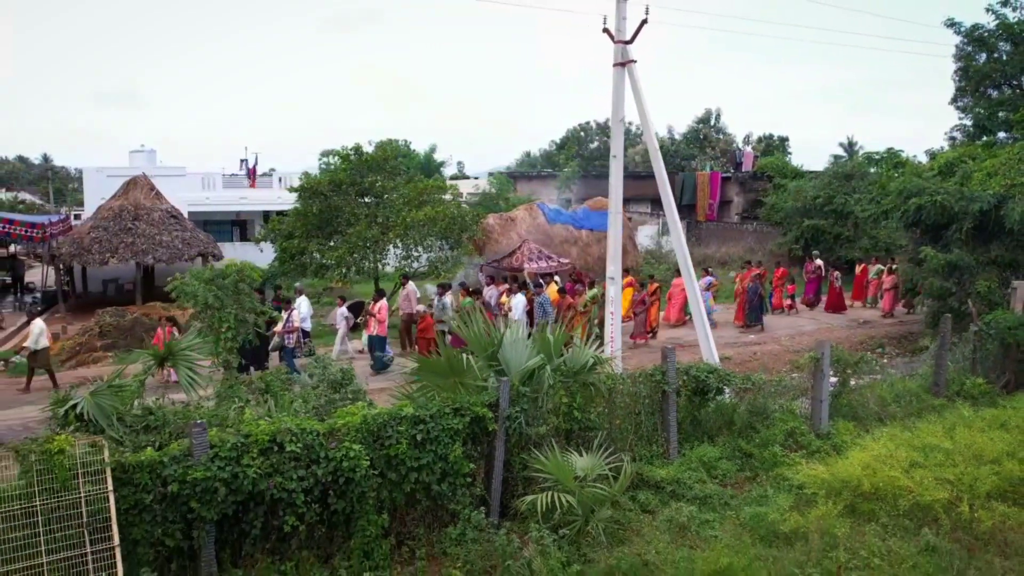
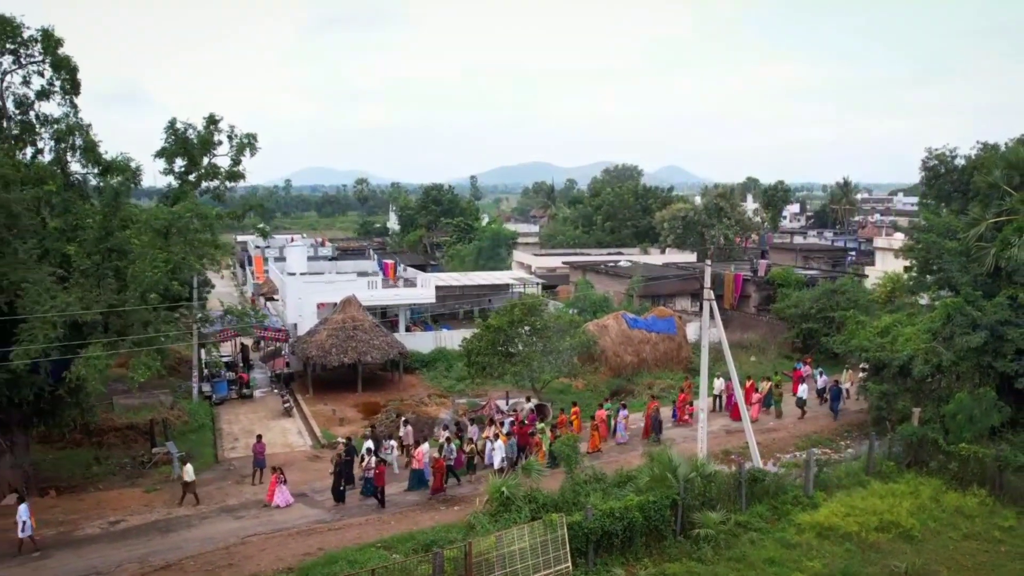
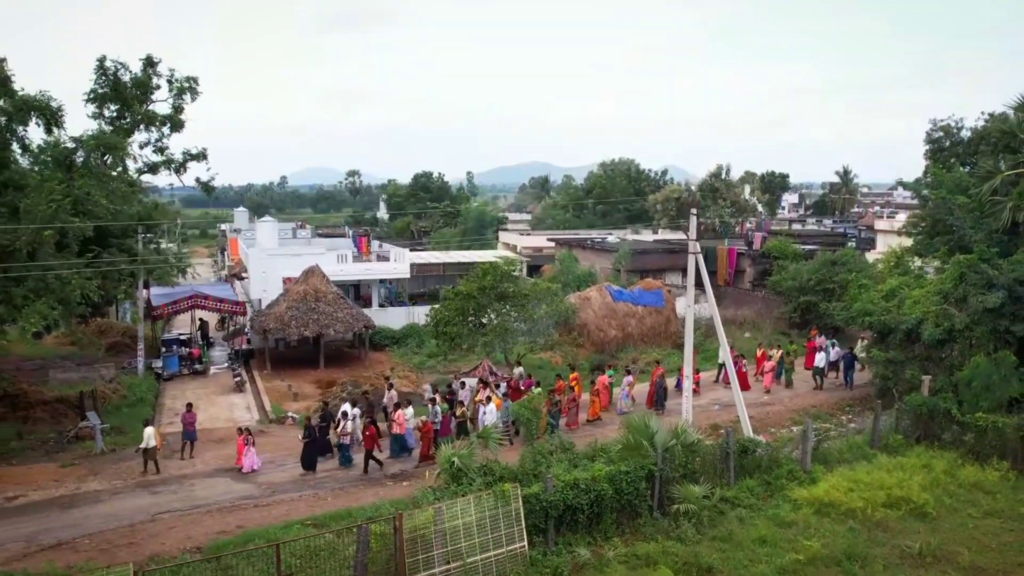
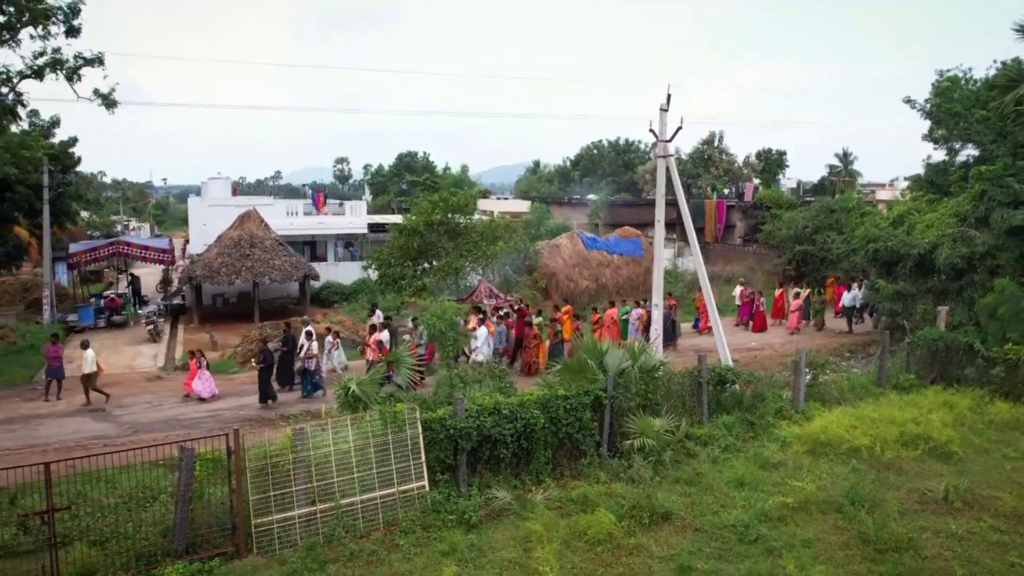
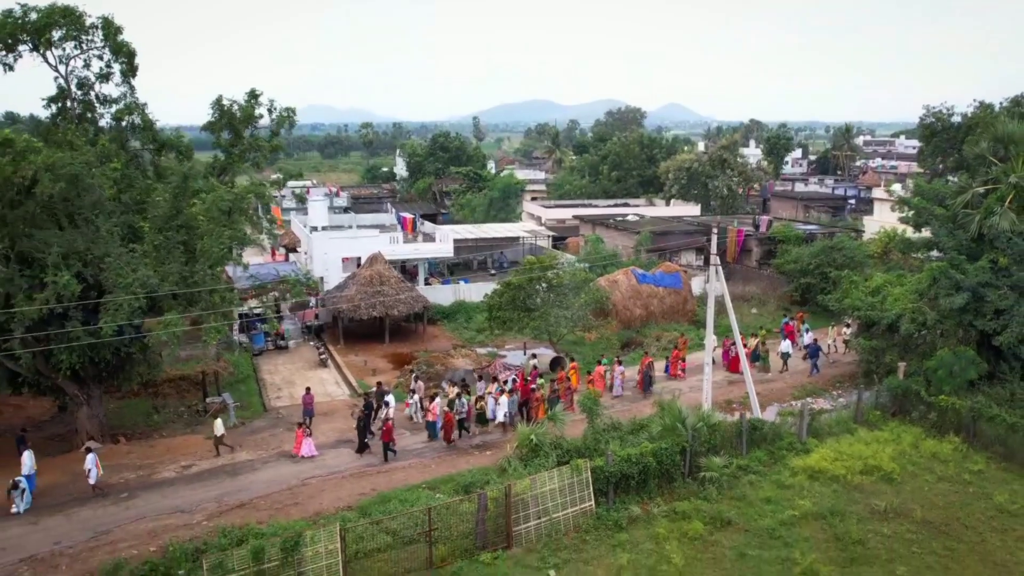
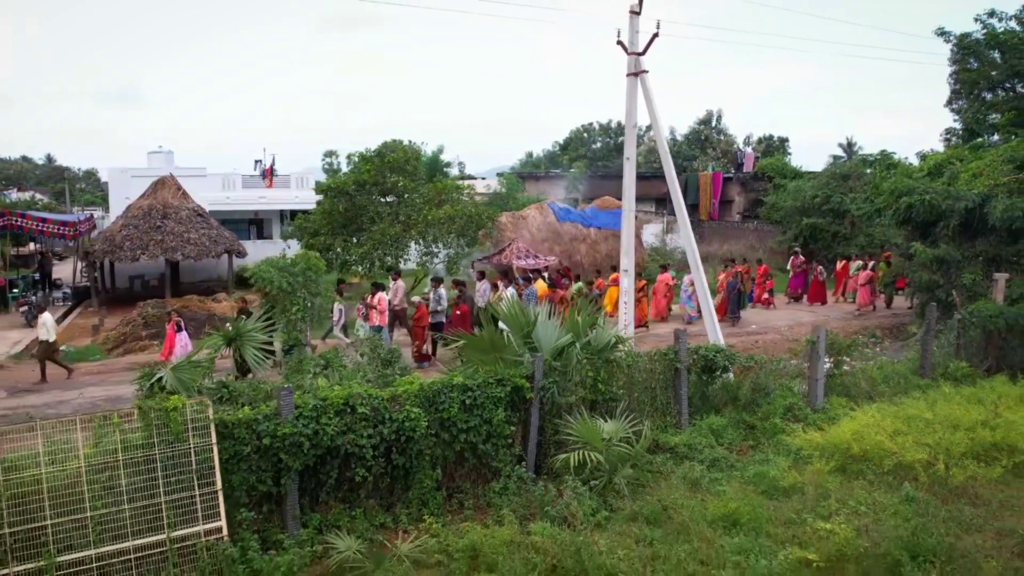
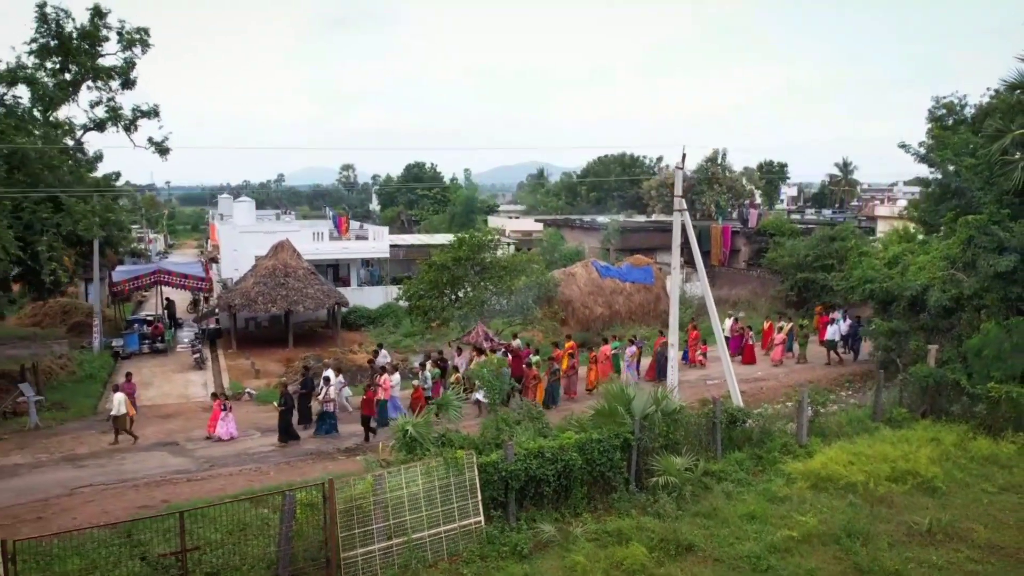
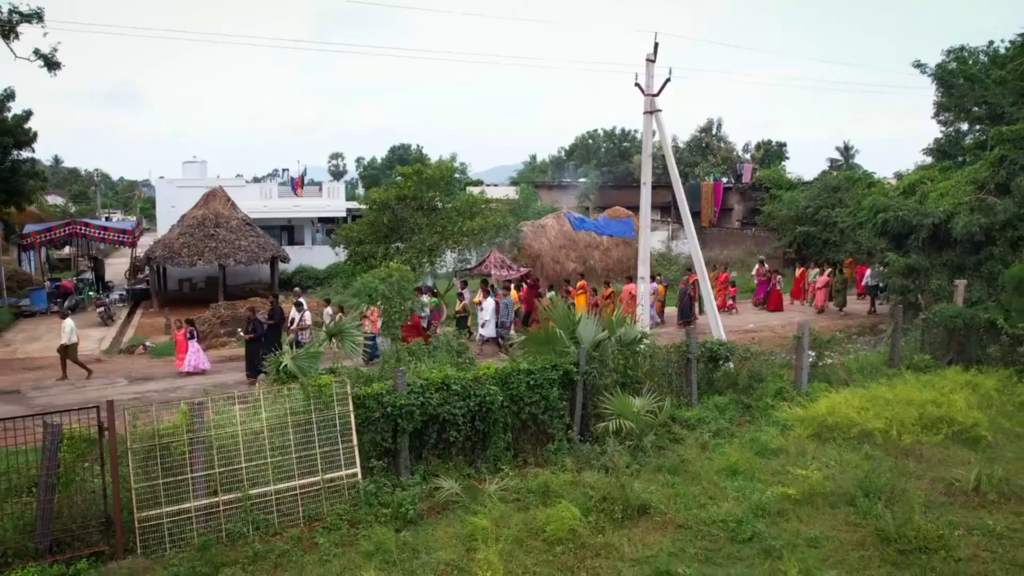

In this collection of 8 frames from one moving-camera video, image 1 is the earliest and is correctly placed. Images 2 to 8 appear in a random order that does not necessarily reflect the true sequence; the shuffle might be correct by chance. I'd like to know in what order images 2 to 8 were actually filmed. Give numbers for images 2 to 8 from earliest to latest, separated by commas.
6, 8, 4, 7, 3, 2, 5
